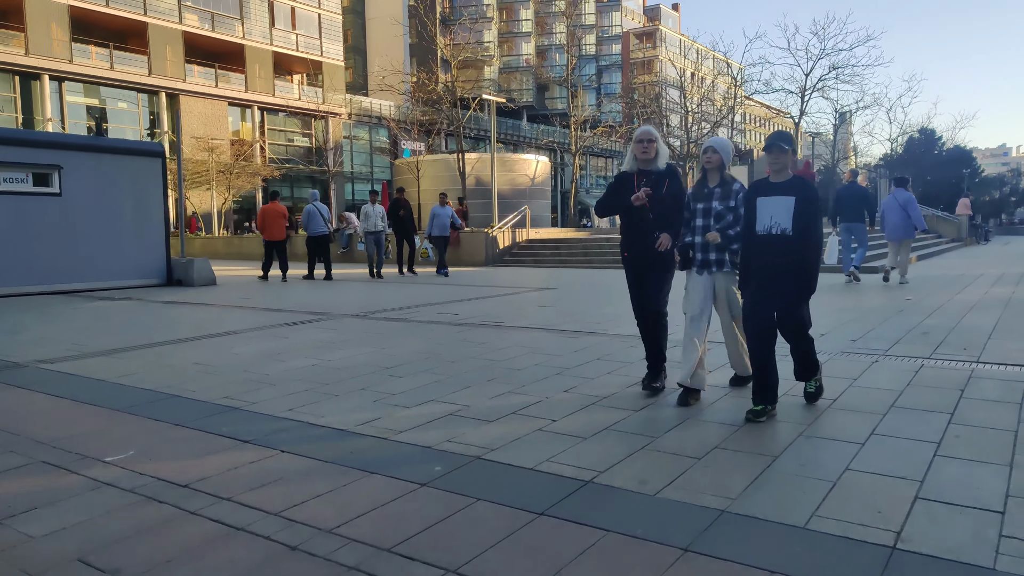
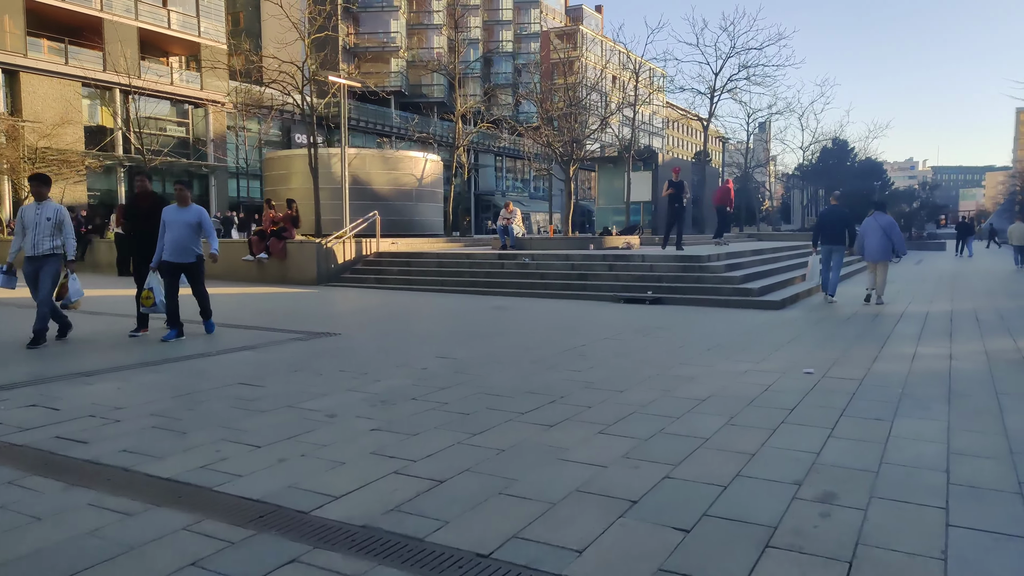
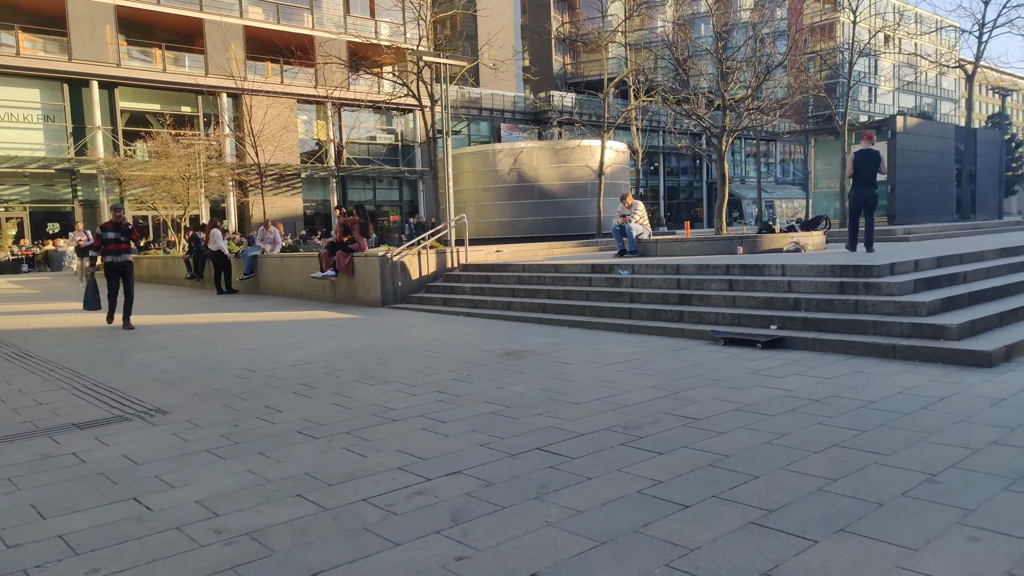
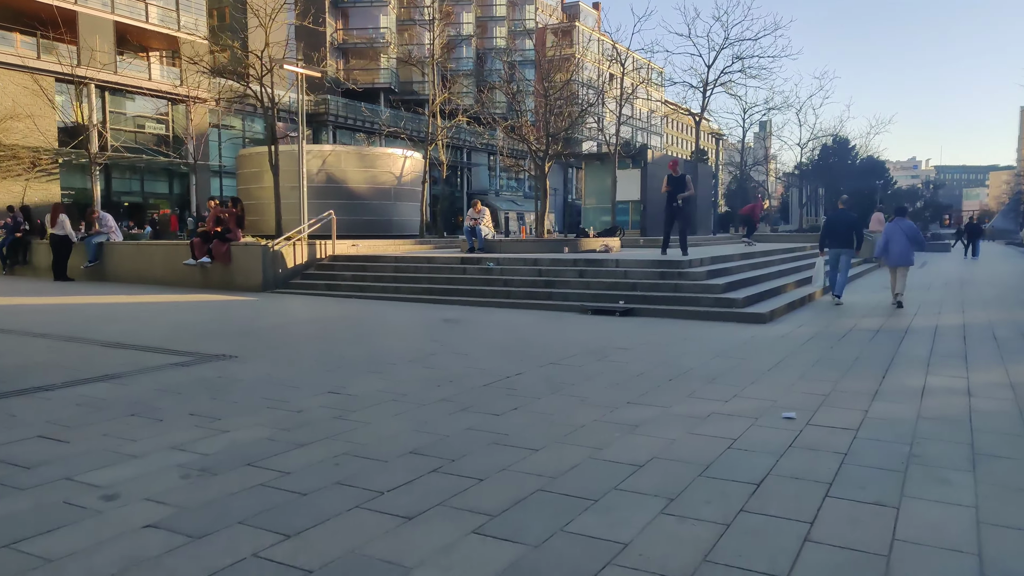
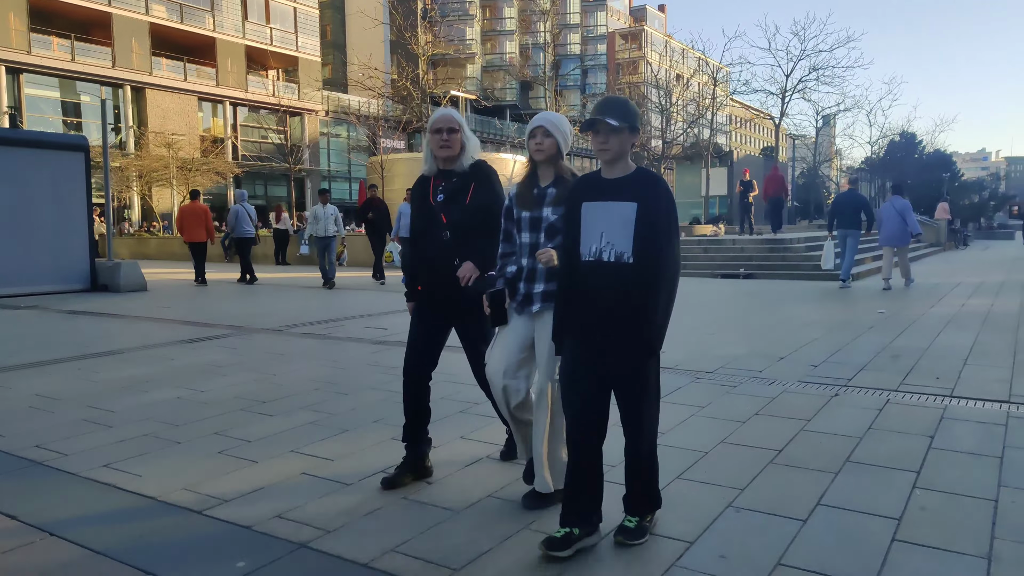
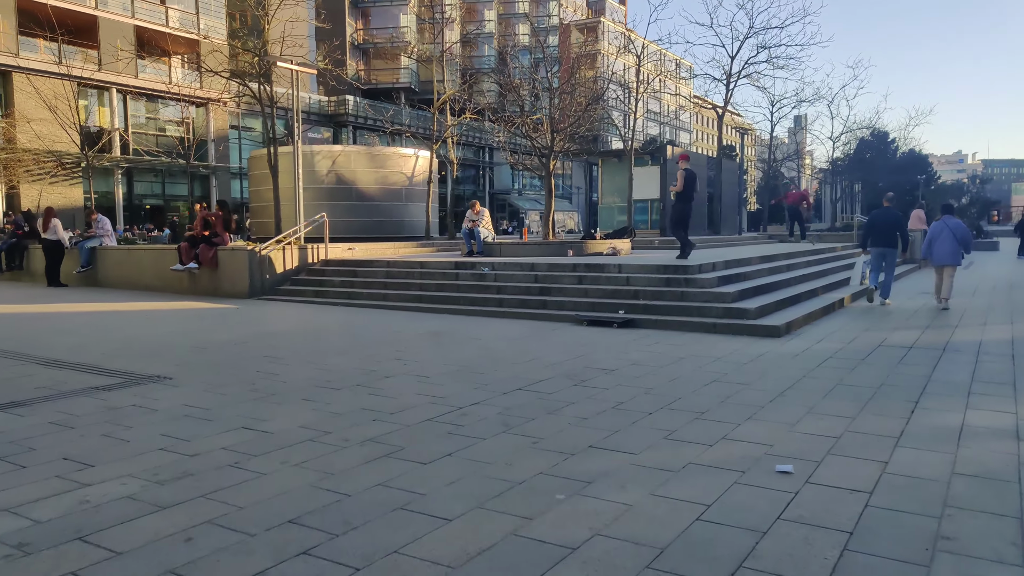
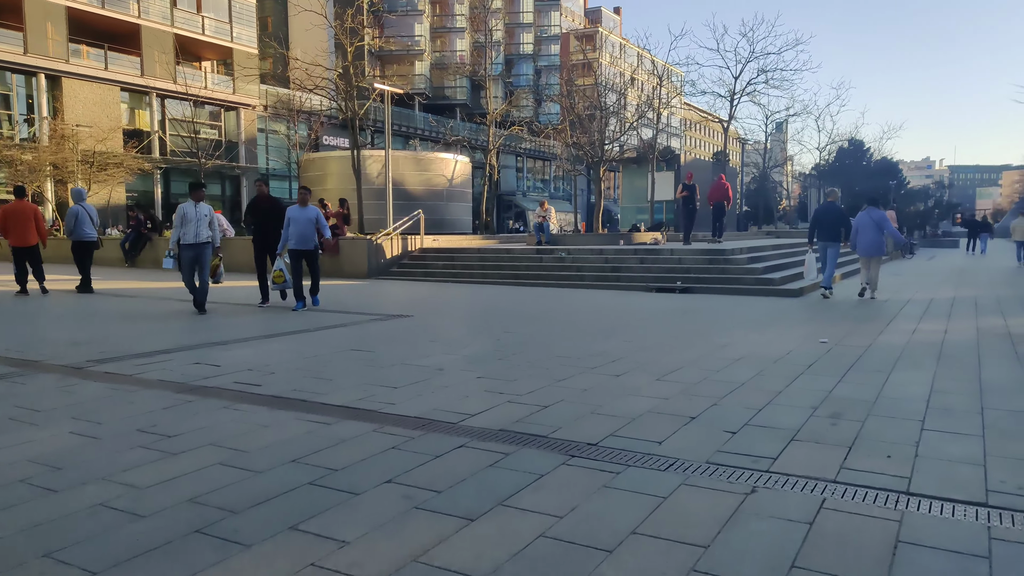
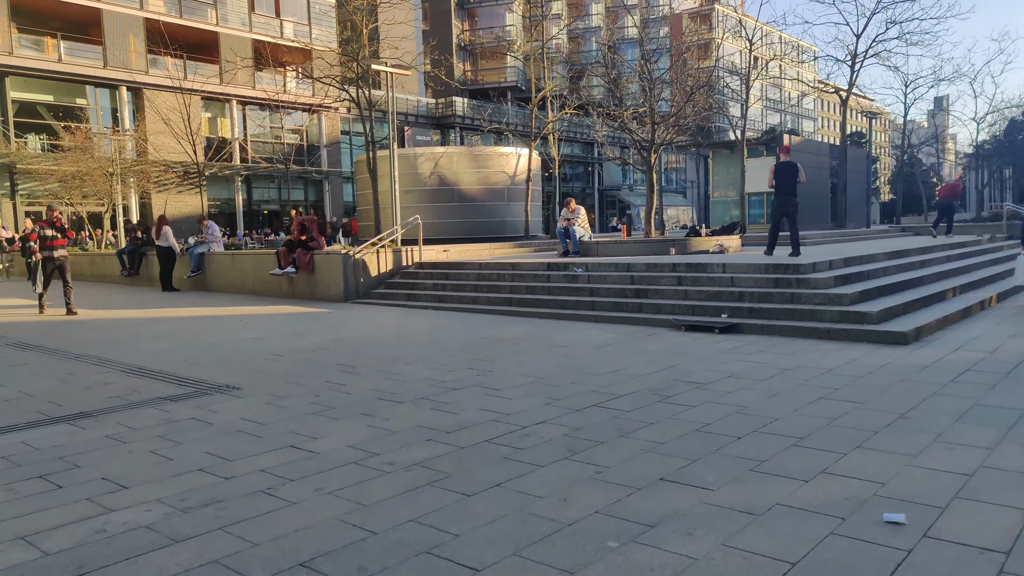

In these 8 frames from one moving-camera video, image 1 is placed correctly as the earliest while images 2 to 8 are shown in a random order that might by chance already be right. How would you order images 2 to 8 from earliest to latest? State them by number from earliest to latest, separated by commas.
5, 7, 2, 4, 6, 8, 3
